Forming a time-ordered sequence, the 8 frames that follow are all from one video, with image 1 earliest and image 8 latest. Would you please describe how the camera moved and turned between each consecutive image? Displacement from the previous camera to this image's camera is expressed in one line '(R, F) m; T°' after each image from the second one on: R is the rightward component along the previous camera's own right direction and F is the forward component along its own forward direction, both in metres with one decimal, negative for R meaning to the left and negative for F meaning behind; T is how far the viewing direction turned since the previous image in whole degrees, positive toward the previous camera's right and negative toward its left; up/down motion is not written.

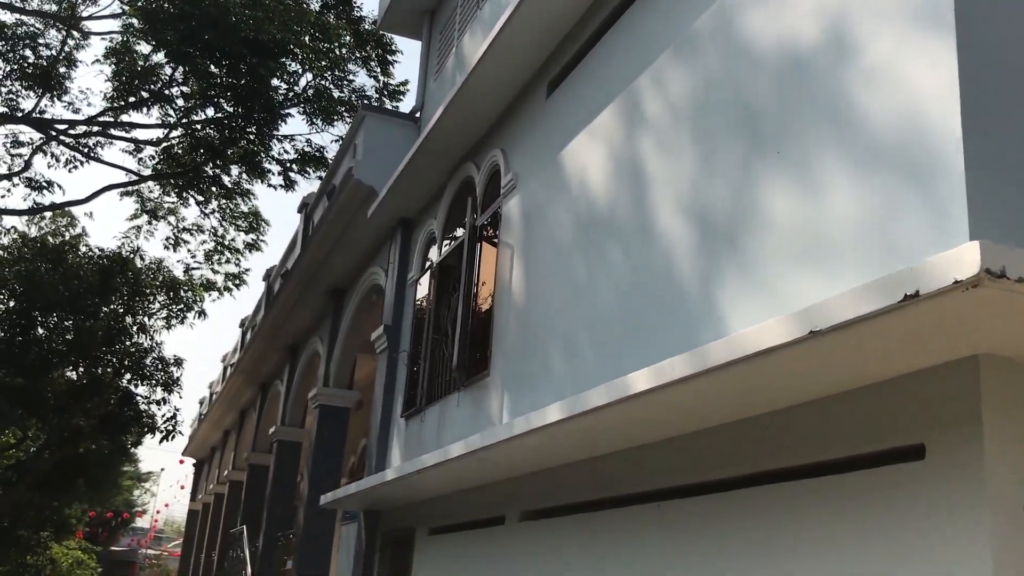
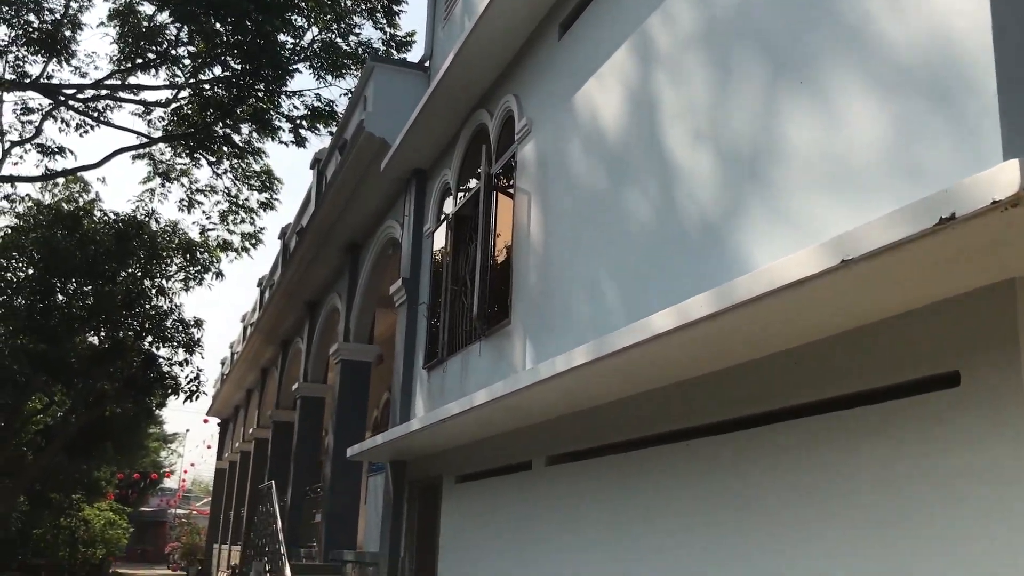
(0.0, 0.0) m; -1°
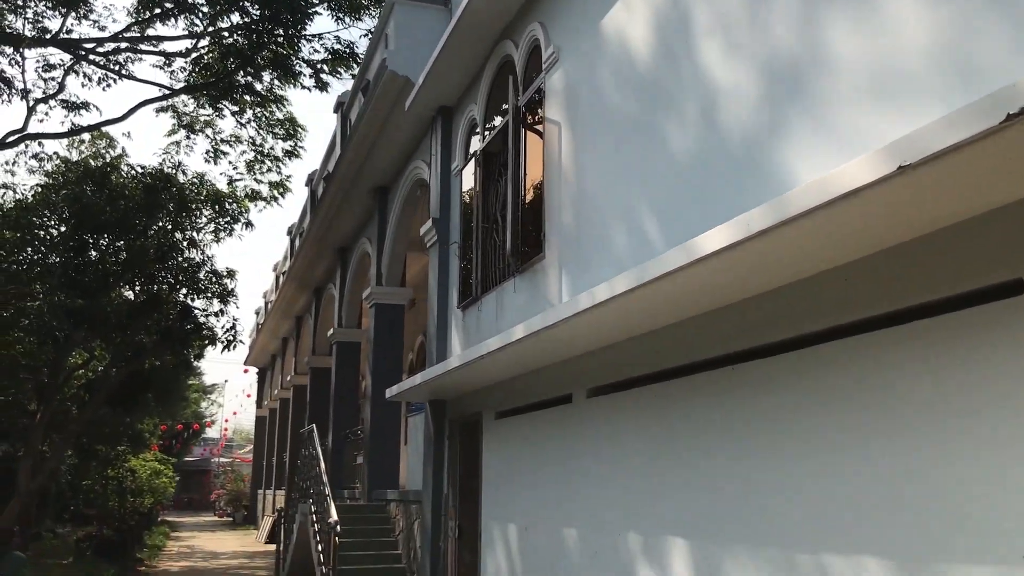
(0.0, +0.1) m; -2°
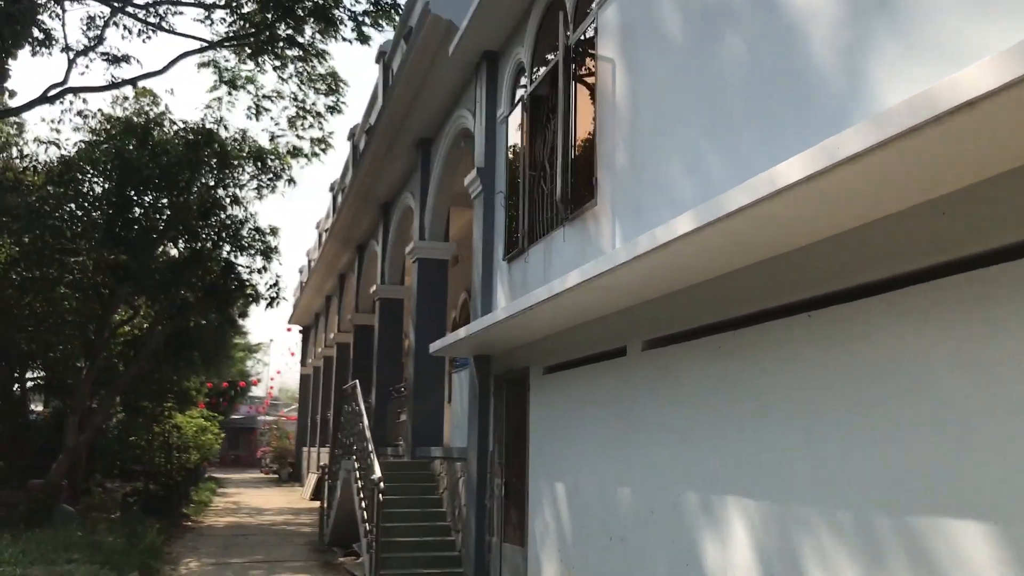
(0.0, +0.3) m; -2°
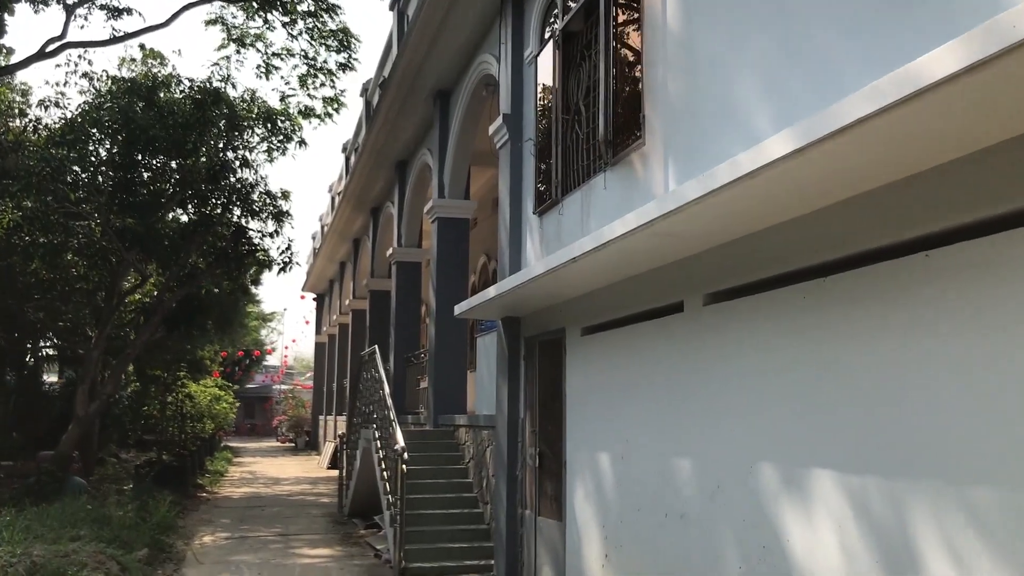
(-0.1, +0.6) m; -1°
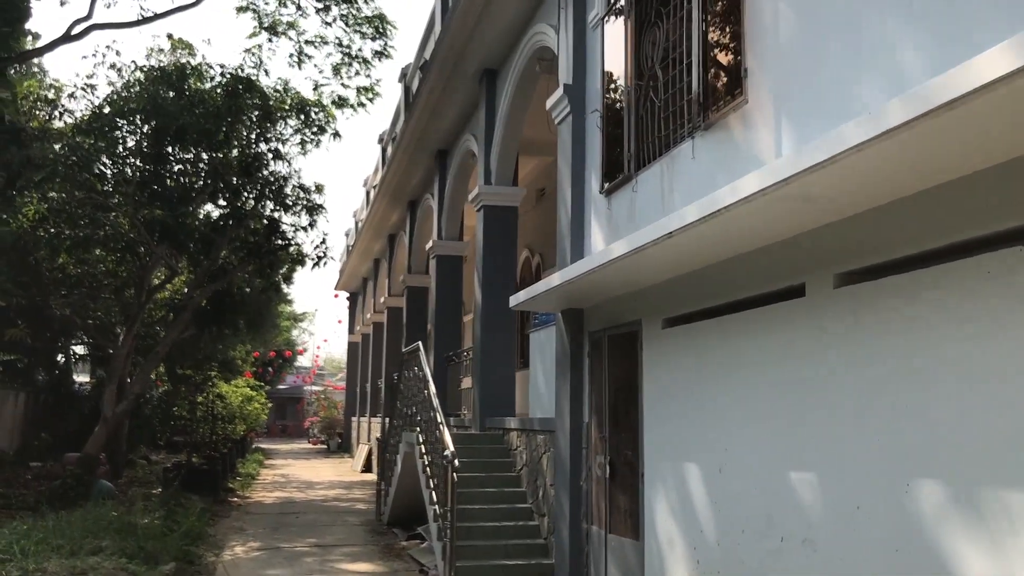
(-0.2, +0.8) m; -2°
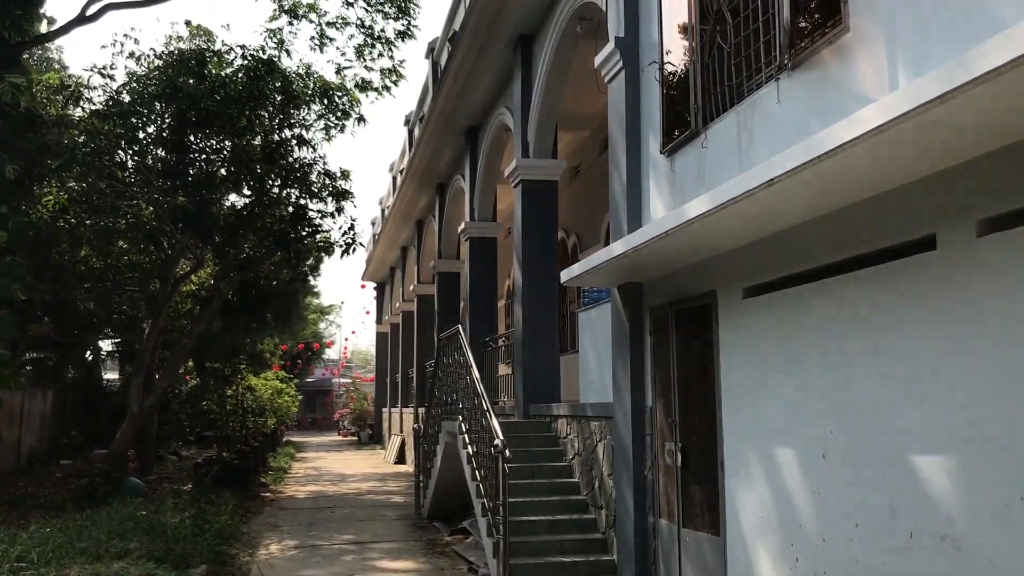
(-0.2, +0.6) m; -1°
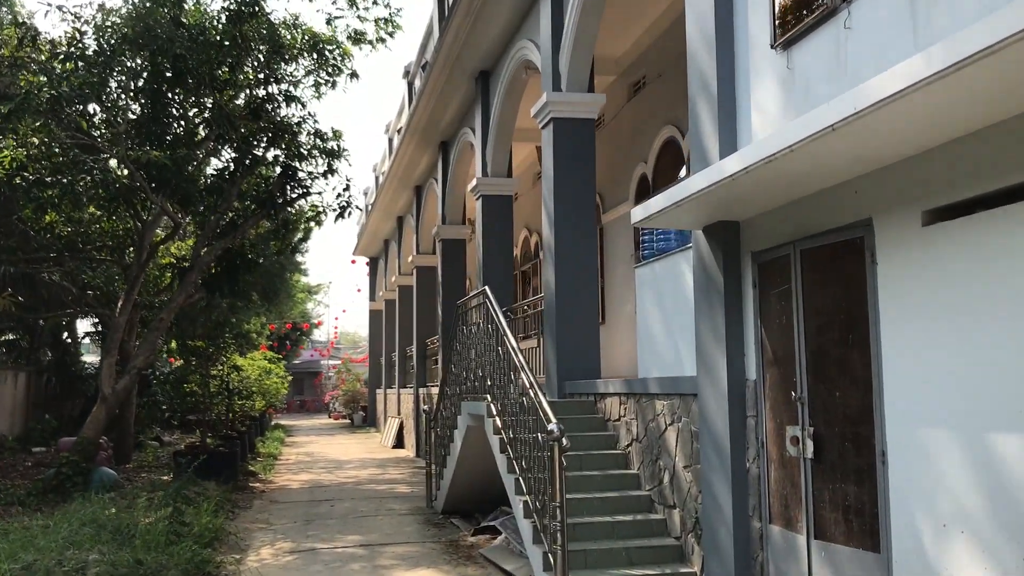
(-0.4, +1.4) m; +1°
